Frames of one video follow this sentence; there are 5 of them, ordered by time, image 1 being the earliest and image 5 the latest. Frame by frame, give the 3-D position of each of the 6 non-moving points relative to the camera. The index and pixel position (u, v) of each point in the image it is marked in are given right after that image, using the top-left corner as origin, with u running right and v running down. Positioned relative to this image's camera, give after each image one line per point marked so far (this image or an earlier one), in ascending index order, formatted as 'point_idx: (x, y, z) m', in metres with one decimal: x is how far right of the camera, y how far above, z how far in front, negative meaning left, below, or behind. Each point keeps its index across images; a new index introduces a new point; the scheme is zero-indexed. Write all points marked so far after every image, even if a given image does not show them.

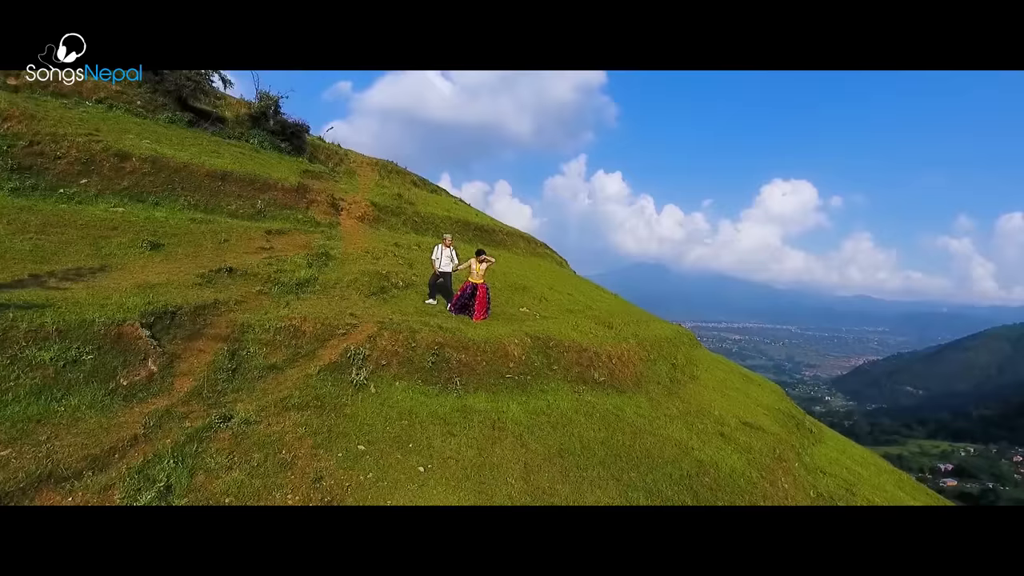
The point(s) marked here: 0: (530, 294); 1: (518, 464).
0: (+0.8, -0.2, +17.5) m
1: (+0.1, -3.1, +8.8) m
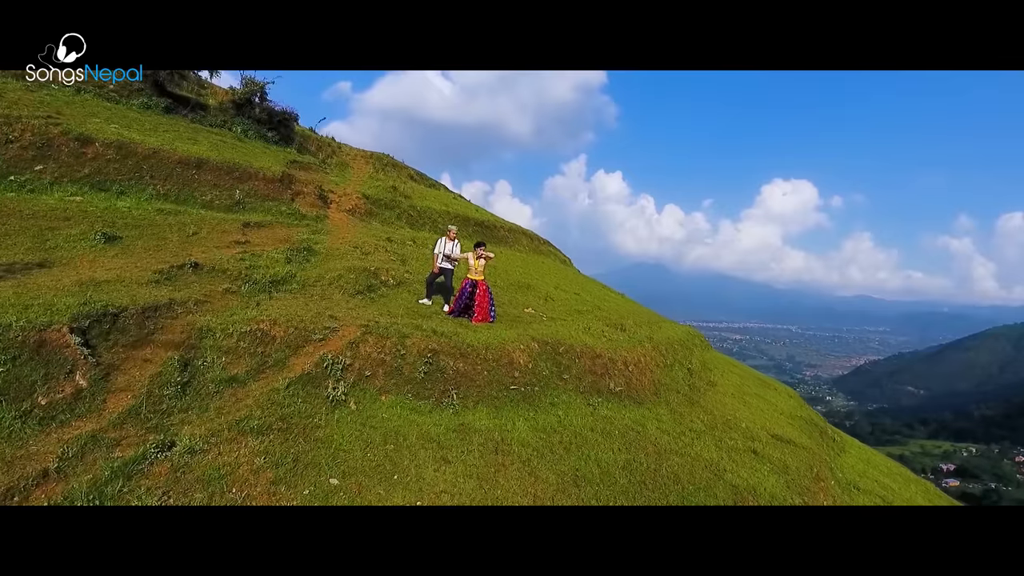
0: (+0.8, -0.2, +16.7) m
1: (+0.2, -3.1, +8.1) m
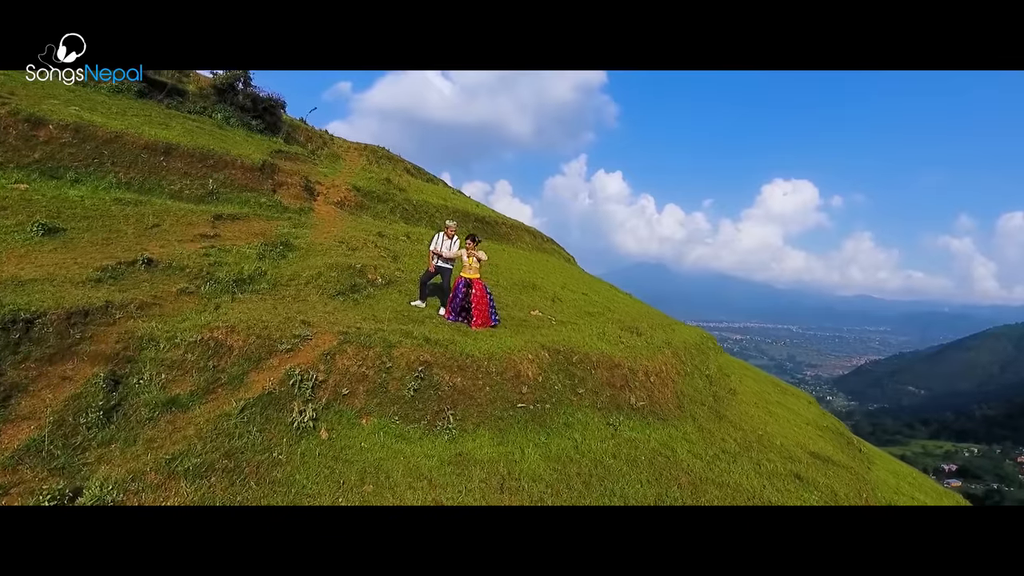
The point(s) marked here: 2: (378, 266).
0: (+0.9, -0.2, +16.0) m
1: (+0.2, -3.1, +7.4) m
2: (-3.5, +0.6, +13.5) m
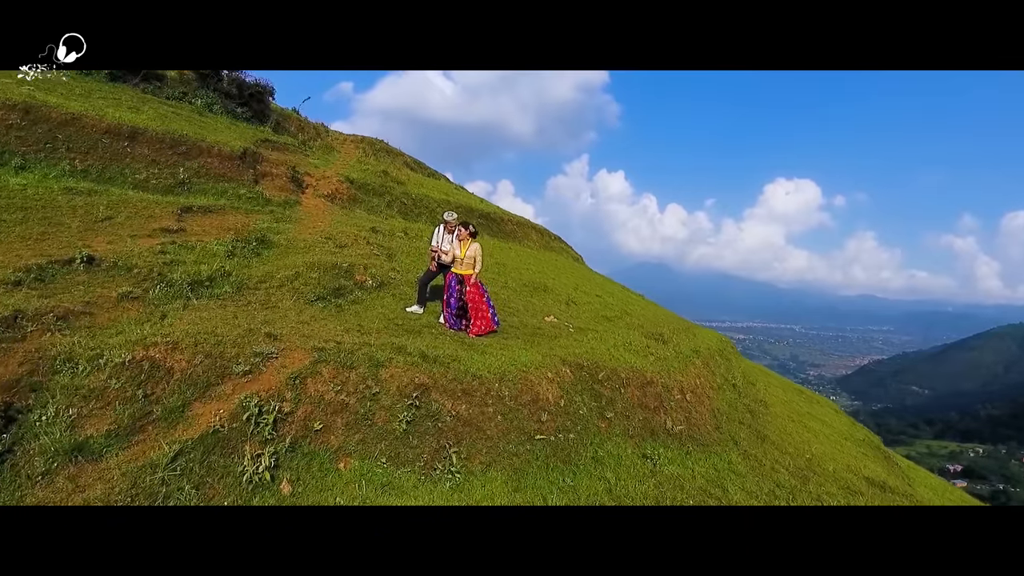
0: (+1.0, -0.2, +15.2) m
1: (+0.4, -3.1, +6.6) m
2: (-3.3, +0.5, +12.7) m
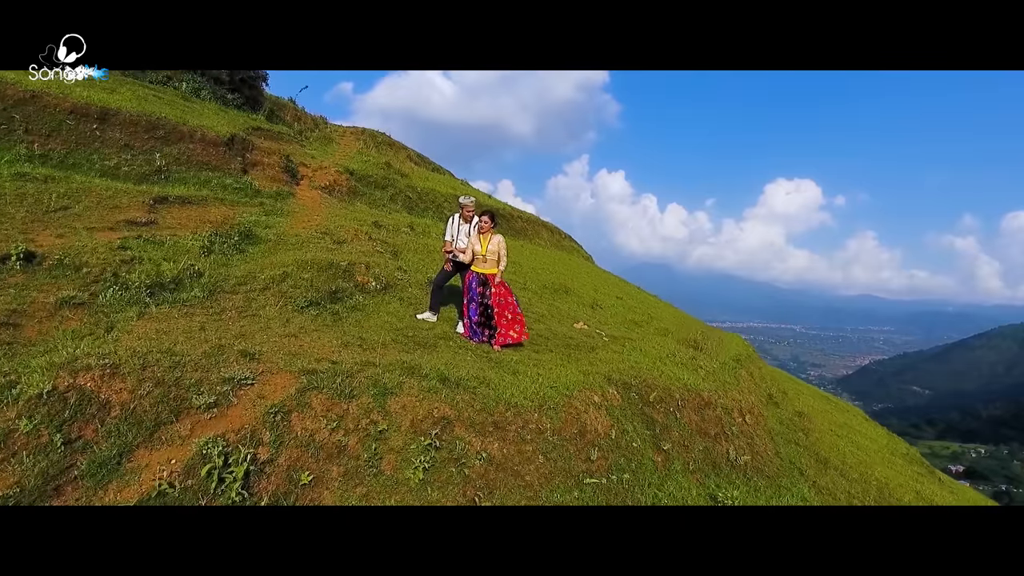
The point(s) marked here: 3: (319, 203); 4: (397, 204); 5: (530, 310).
0: (+1.2, -0.2, +14.5) m
1: (+0.6, -3.1, +5.9) m
2: (-3.1, +0.5, +12.0) m
3: (-5.4, +2.2, +15.5) m
4: (-3.9, +2.6, +18.1) m
5: (+0.1, -0.4, +12.9) m
